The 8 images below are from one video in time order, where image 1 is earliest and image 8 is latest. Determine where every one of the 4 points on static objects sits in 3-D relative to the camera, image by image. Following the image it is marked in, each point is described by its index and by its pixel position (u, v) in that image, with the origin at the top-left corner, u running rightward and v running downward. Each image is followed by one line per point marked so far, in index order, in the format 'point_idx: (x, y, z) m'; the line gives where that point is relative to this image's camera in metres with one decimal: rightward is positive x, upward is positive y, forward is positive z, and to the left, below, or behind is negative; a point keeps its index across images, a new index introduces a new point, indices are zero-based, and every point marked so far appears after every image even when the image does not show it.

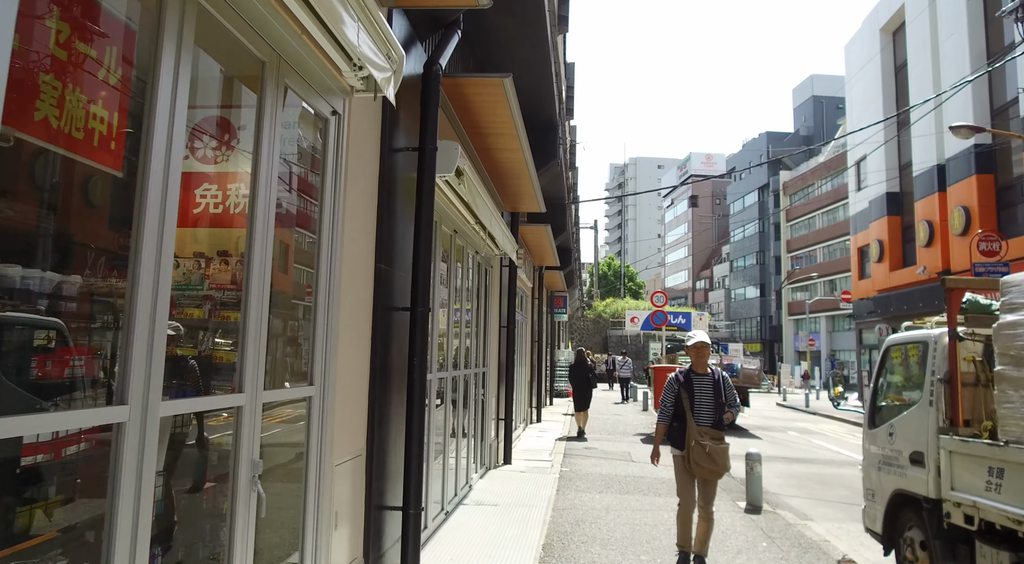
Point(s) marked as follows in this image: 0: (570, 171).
0: (+1.3, +2.4, +15.4) m
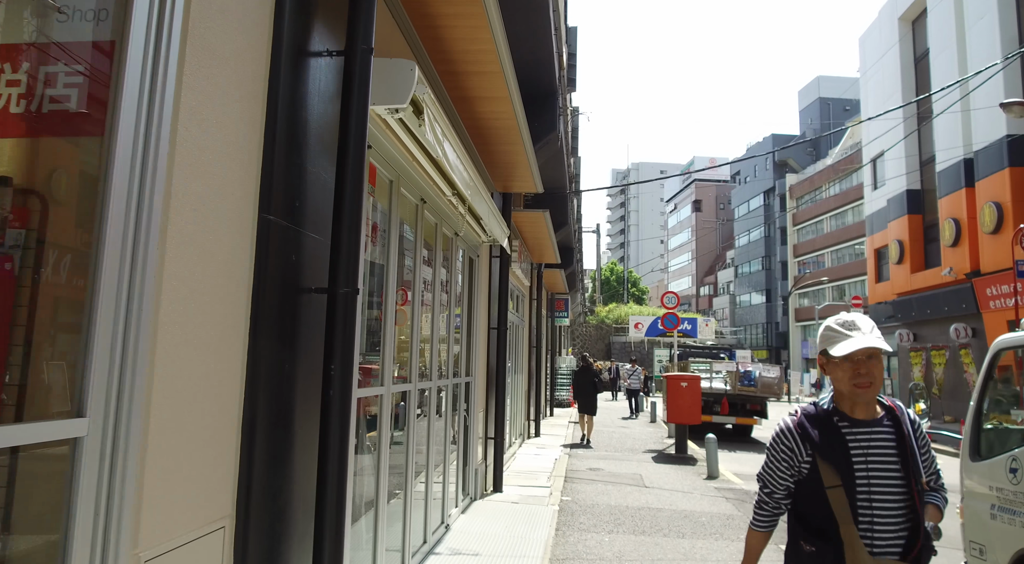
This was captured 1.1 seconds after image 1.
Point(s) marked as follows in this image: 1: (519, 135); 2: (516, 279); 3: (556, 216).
0: (+1.2, +2.5, +13.9) m
1: (+0.1, +1.4, +7.0) m
2: (+0.1, 0.0, +12.6) m
3: (+1.0, +1.4, +14.9) m
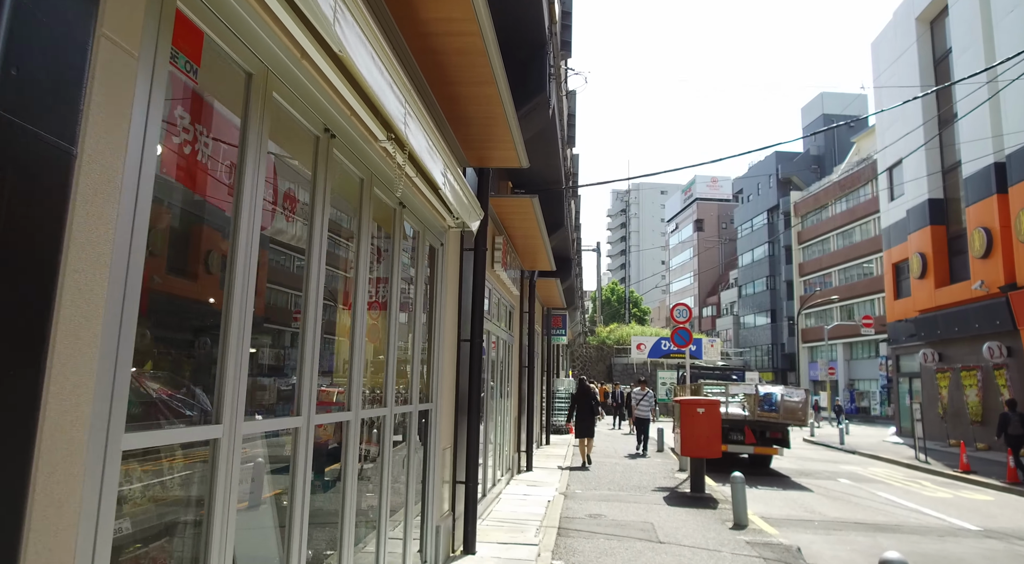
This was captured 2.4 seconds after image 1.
0: (+1.0, +2.3, +12.1) m
1: (-0.1, +1.5, +5.3) m
2: (-0.1, -0.1, +10.8) m
3: (+0.7, +1.2, +13.1) m
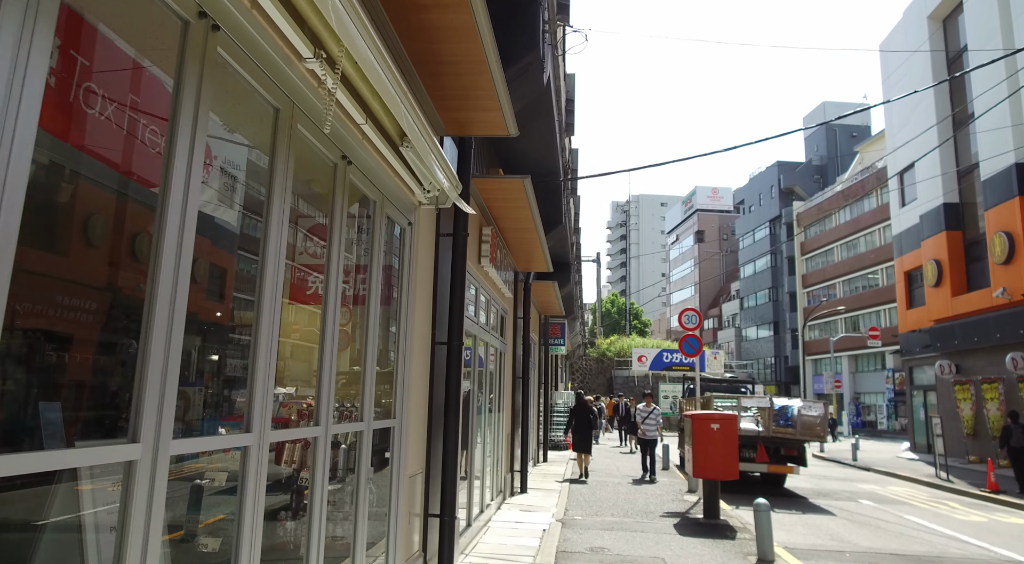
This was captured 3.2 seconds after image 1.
0: (+0.8, +2.3, +11.1) m
1: (-0.2, +1.6, +4.2) m
2: (-0.3, -0.1, +9.7) m
3: (+0.6, +1.2, +12.0) m
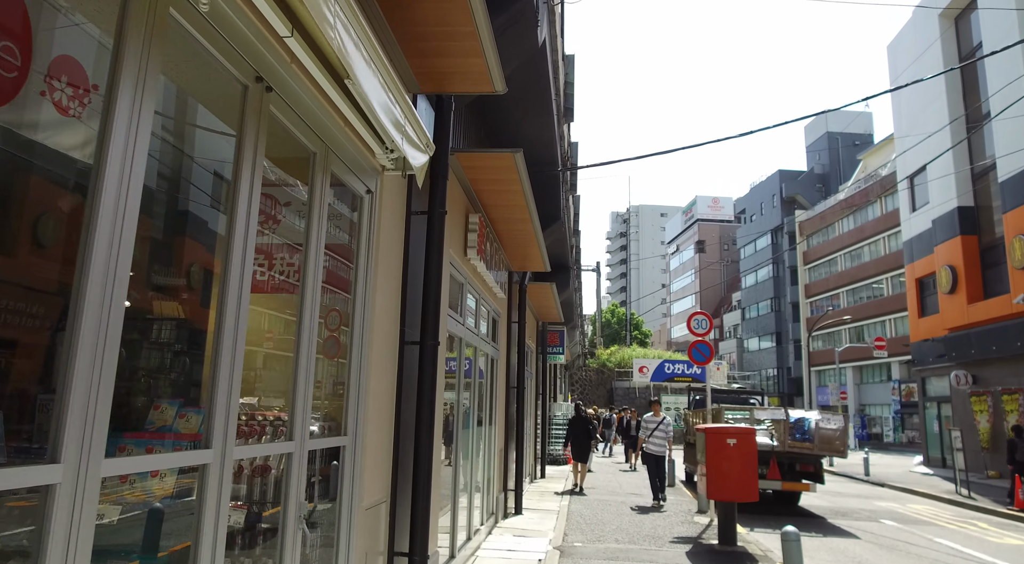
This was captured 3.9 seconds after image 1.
0: (+0.8, +2.2, +10.2) m
1: (-0.3, +1.7, +3.3) m
2: (-0.3, -0.1, +8.7) m
3: (+0.5, +1.2, +11.1) m
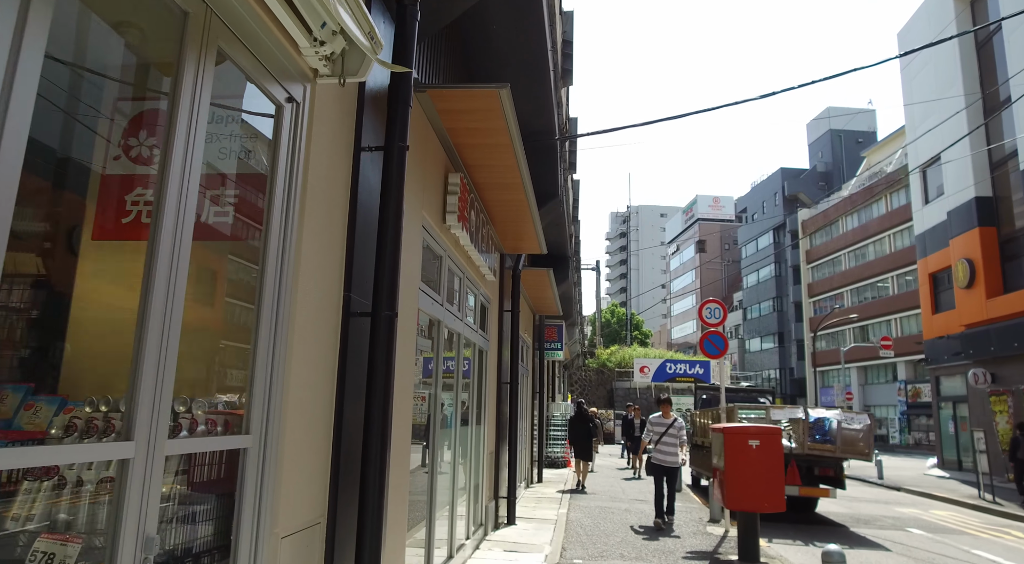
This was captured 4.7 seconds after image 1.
0: (+0.6, +2.5, +9.1) m
1: (-0.4, +1.9, +2.2) m
2: (-0.4, +0.1, +7.7) m
3: (+0.4, +1.4, +10.1) m
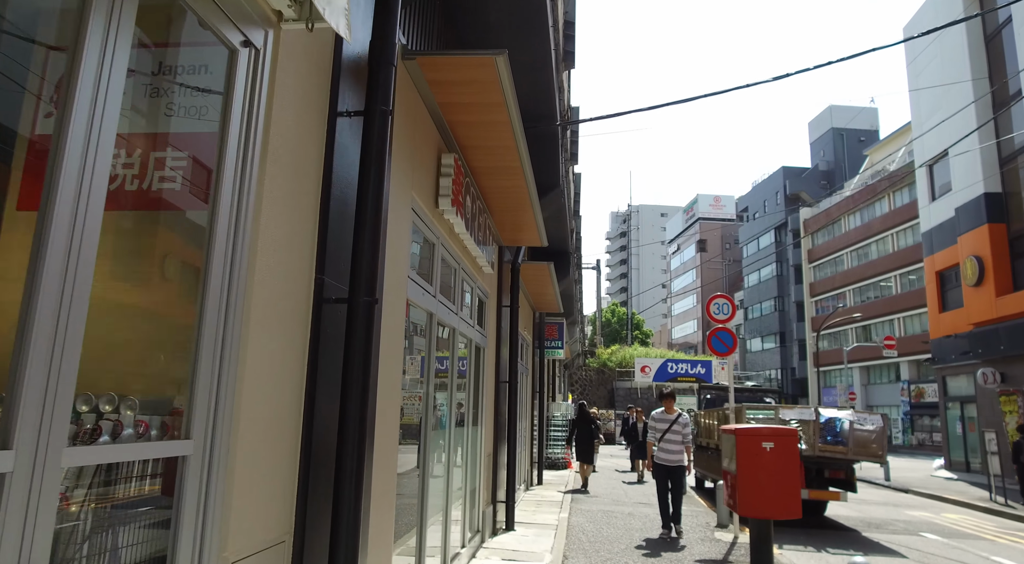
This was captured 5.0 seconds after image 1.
0: (+0.6, +2.5, +8.7) m
1: (-0.4, +2.0, +1.8) m
2: (-0.5, +0.2, +7.2) m
3: (+0.4, +1.4, +9.6) m
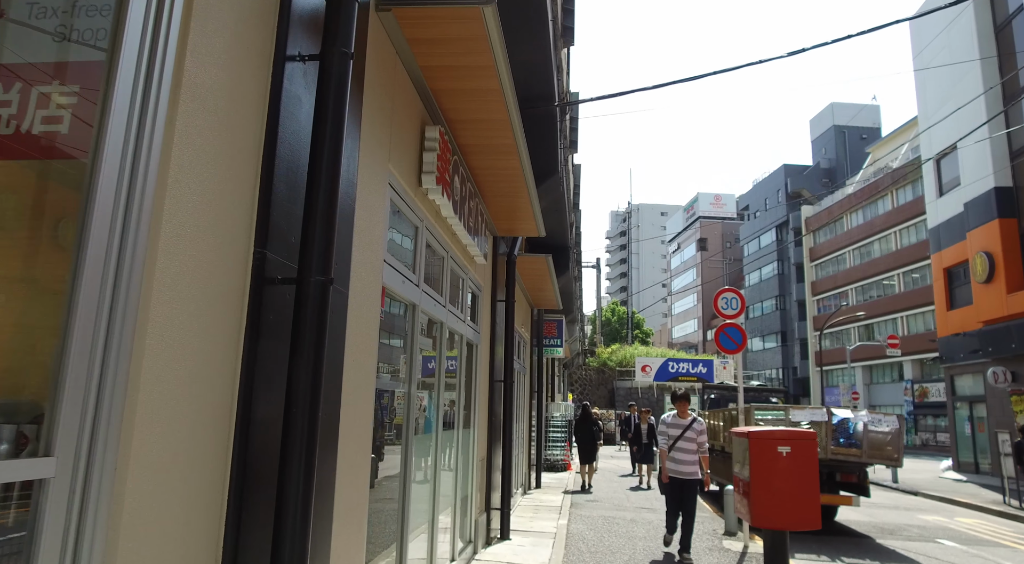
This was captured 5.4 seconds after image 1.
0: (+0.6, +2.6, +8.2) m
1: (-0.5, +2.1, +1.3) m
2: (-0.5, +0.3, +6.7) m
3: (+0.3, +1.5, +9.1) m
